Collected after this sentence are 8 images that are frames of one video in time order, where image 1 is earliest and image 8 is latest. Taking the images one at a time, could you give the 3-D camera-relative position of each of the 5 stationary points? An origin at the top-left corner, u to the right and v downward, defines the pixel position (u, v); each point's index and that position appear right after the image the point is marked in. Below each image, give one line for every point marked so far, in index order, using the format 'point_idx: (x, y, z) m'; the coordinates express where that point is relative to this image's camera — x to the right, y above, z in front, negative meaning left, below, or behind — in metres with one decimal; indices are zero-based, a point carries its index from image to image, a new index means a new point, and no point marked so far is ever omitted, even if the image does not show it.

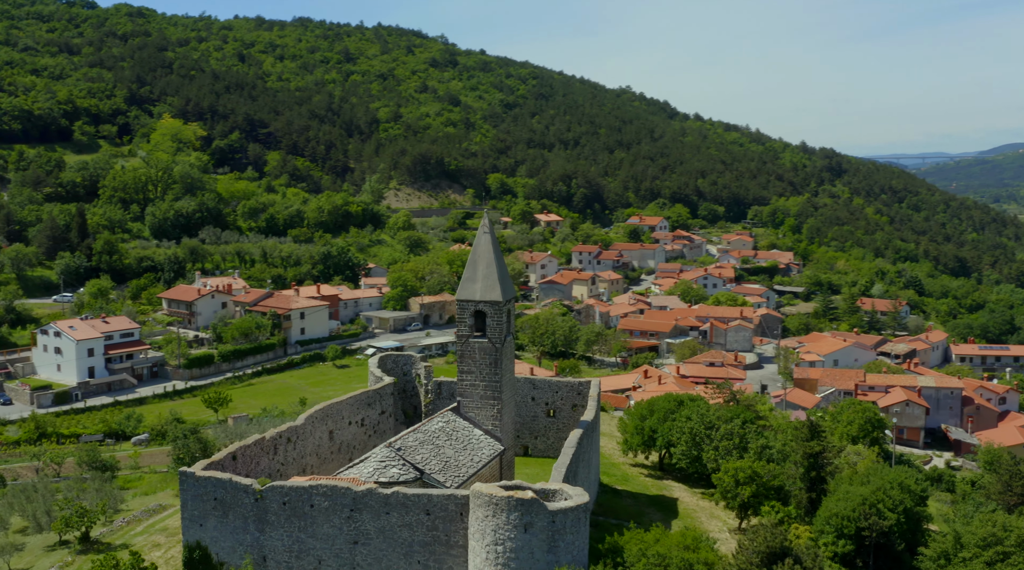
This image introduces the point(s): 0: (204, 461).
0: (-6.0, -3.3, +17.9) m
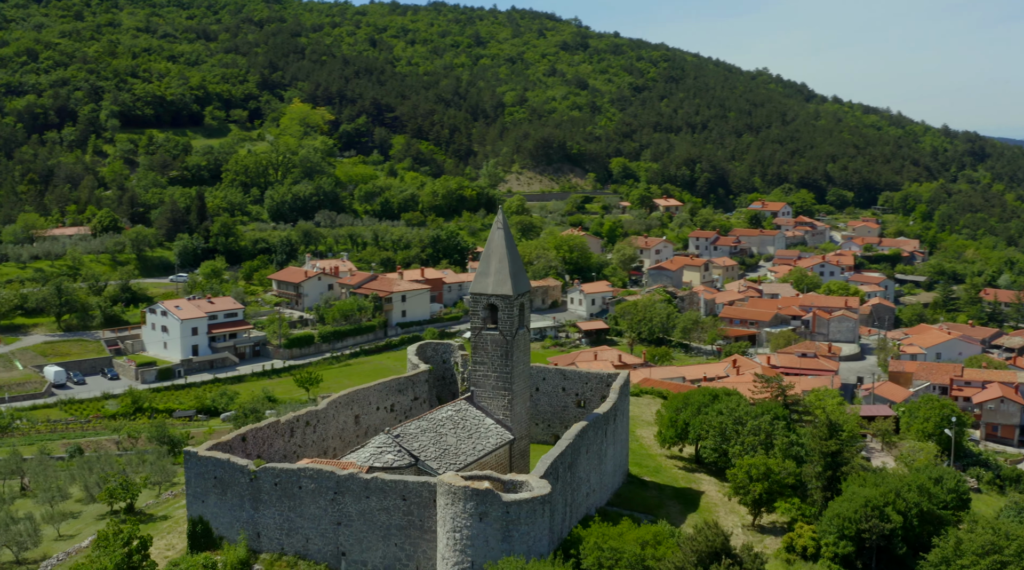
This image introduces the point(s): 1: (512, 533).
0: (-6.1, -3.1, +19.0) m
1: (-0.1, -3.7, +14.1) m
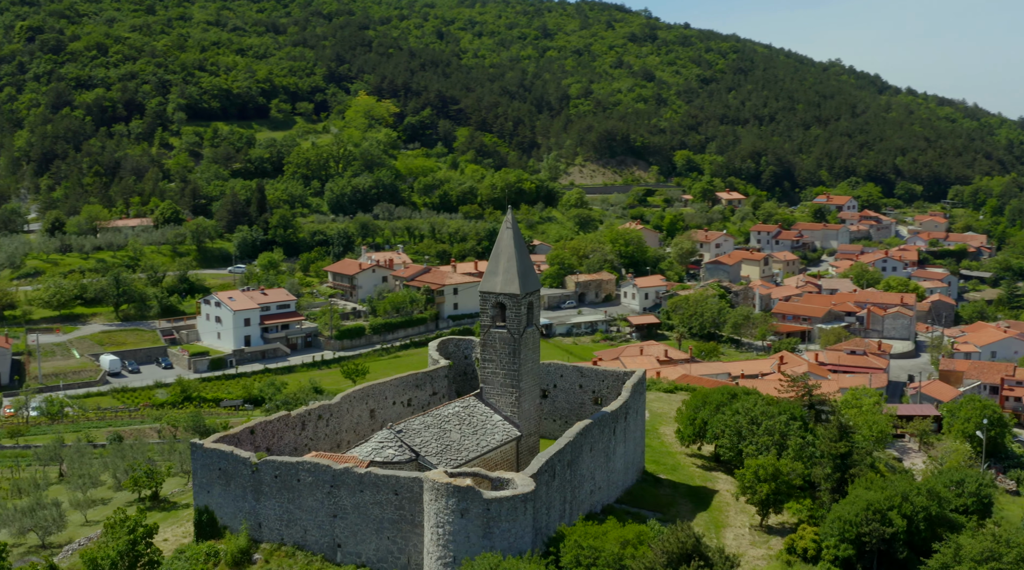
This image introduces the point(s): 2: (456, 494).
0: (-6.1, -3.1, +19.6) m
1: (-0.4, -3.7, +14.4) m
2: (-0.9, -3.2, +14.7) m
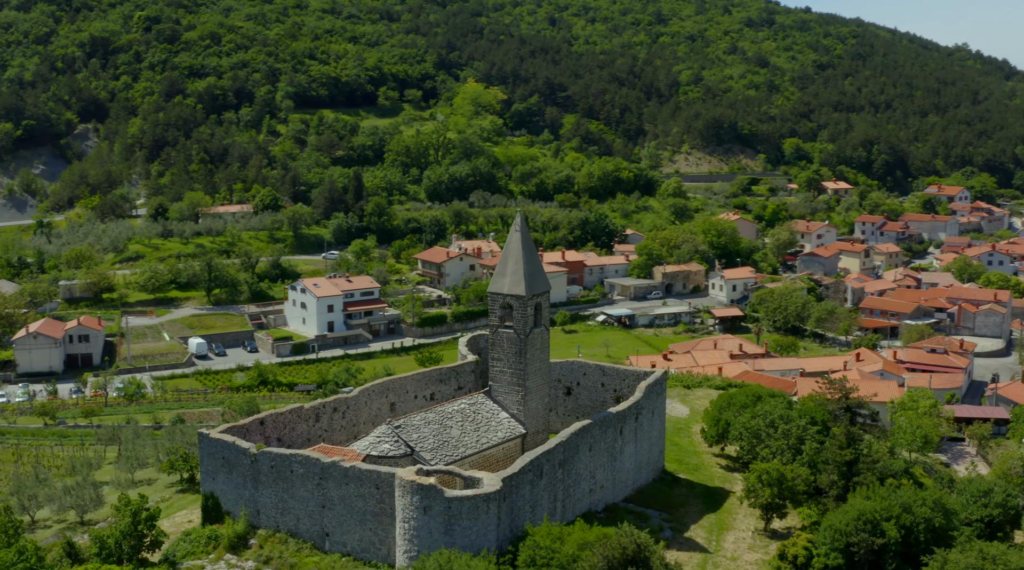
0: (-6.1, -3.0, +20.6) m
1: (-0.9, -3.8, +14.9) m
2: (-1.4, -3.3, +15.3) m
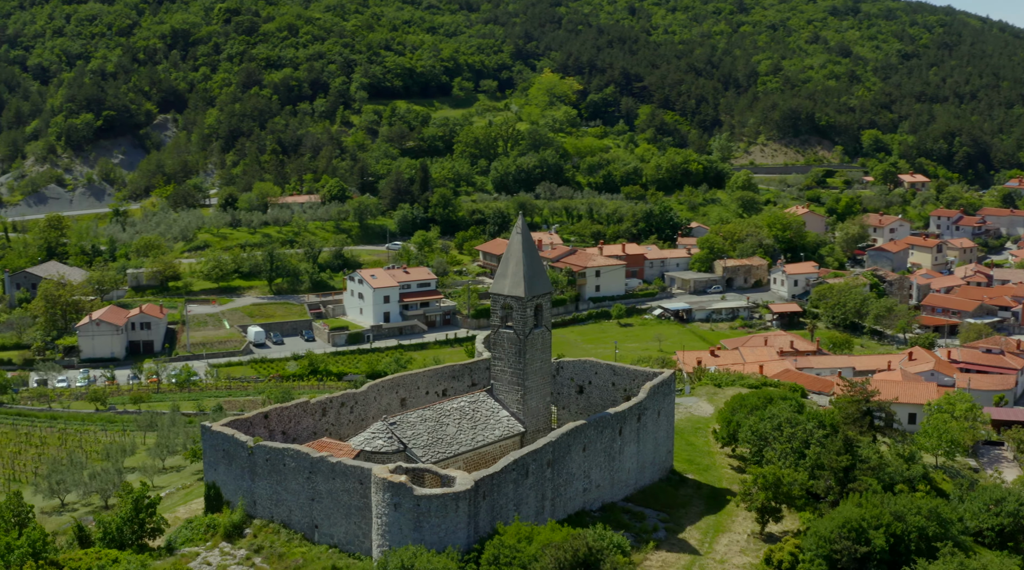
0: (-6.3, -3.0, +21.4) m
1: (-1.5, -3.9, +15.5) m
2: (-1.9, -3.4, +15.8) m
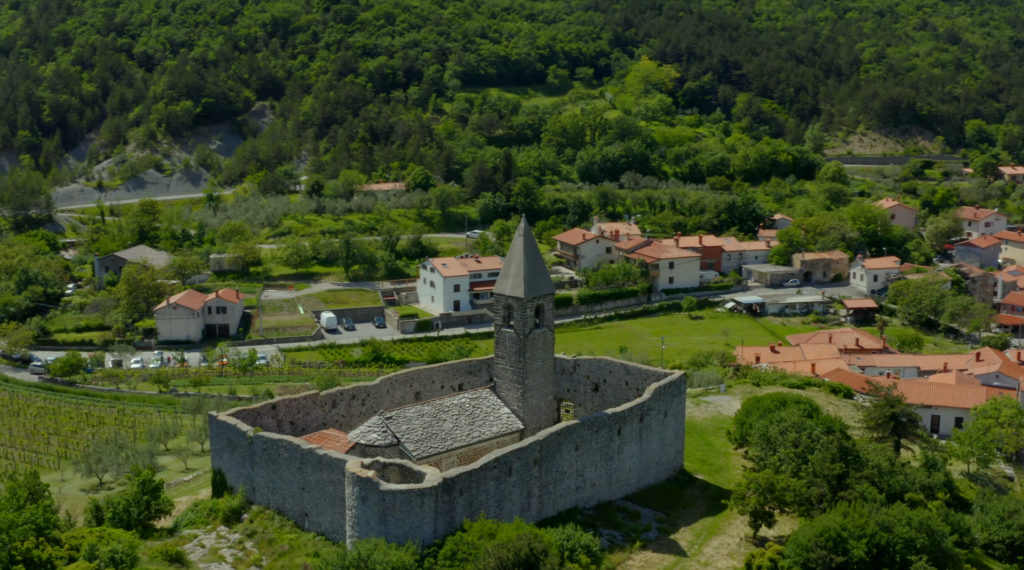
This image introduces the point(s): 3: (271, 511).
0: (-6.3, -2.9, +22.6) m
1: (-2.1, -4.0, +16.2) m
2: (-2.5, -3.4, +16.6) m
3: (-5.0, -4.7, +19.9) m
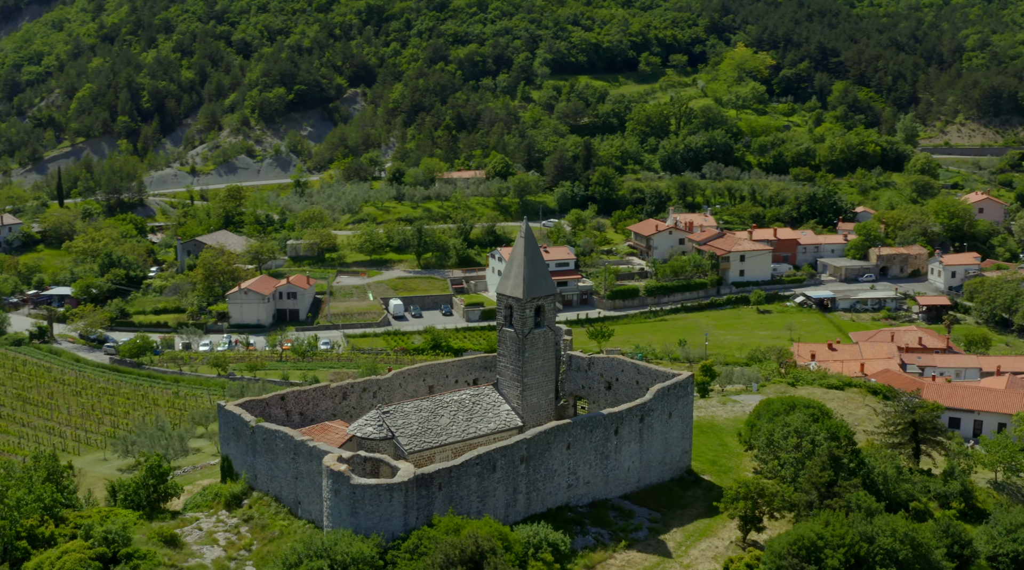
0: (-6.4, -2.8, +23.7) m
1: (-2.7, -4.0, +17.0) m
2: (-3.1, -3.5, +17.4) m
3: (-5.3, -4.7, +20.9) m
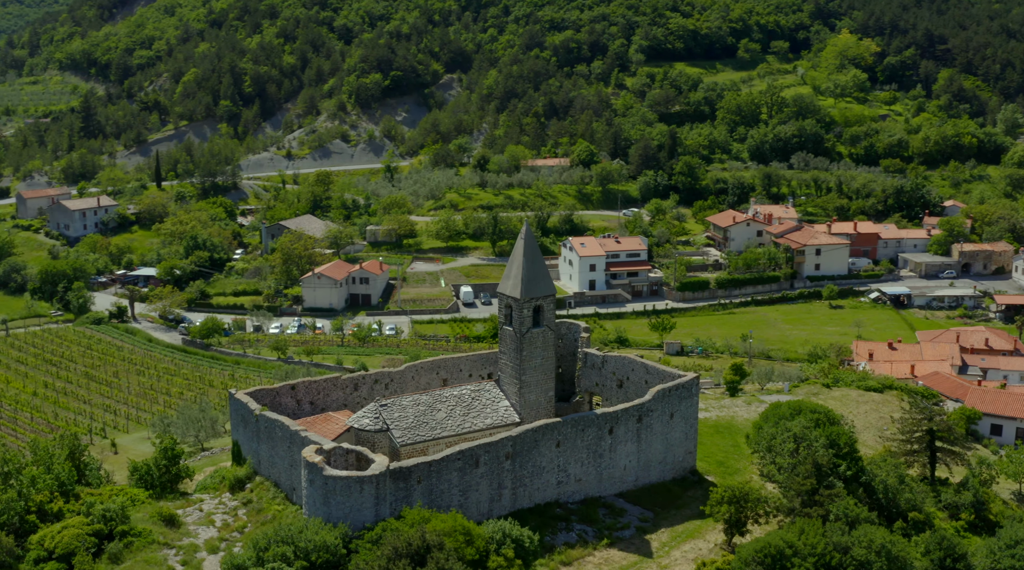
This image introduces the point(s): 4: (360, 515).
0: (-6.4, -2.7, +25.1) m
1: (-3.4, -4.1, +18.1) m
2: (-3.7, -3.5, +18.5) m
3: (-5.7, -4.6, +22.2) m
4: (-2.7, -4.4, +18.3) m
